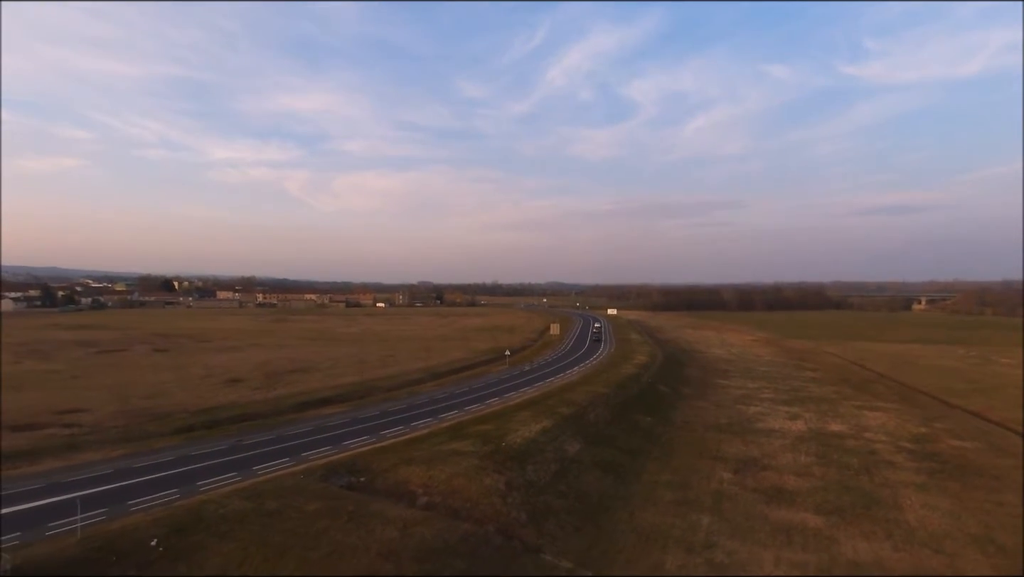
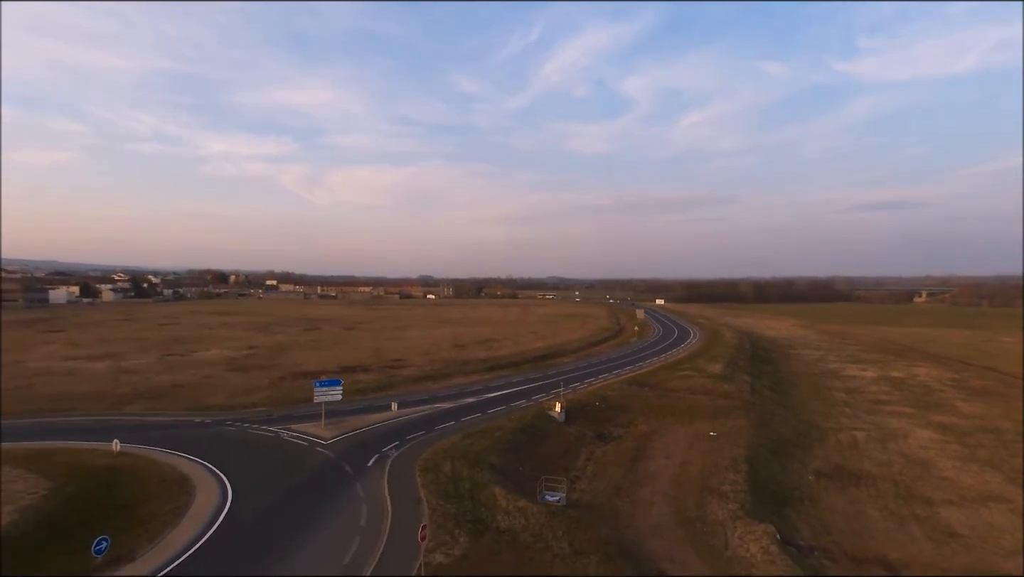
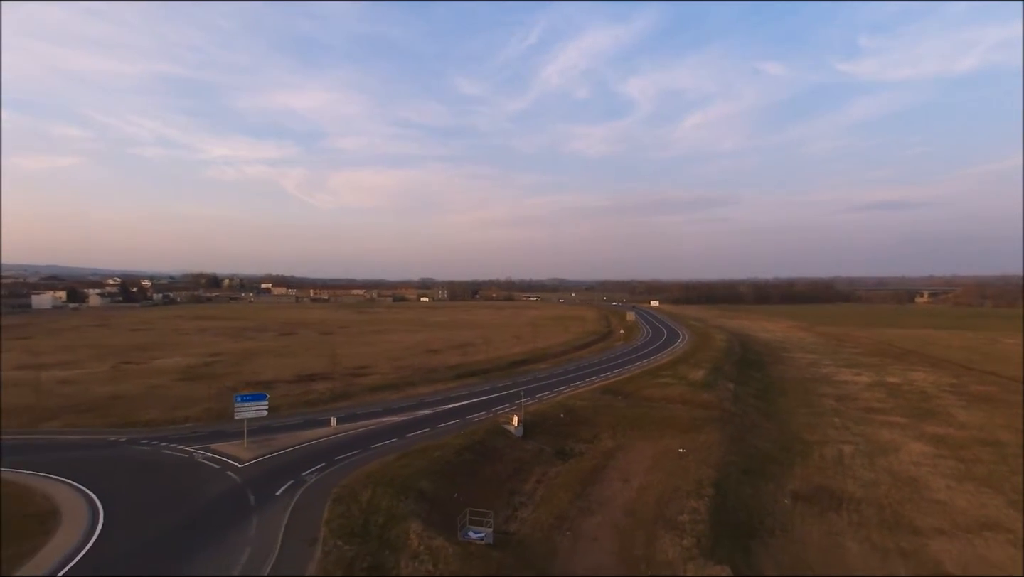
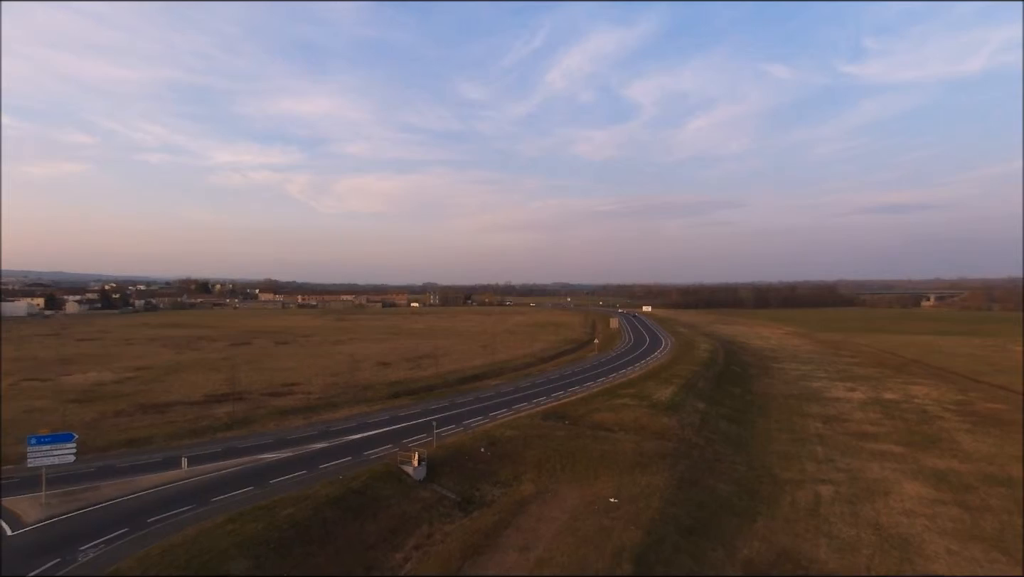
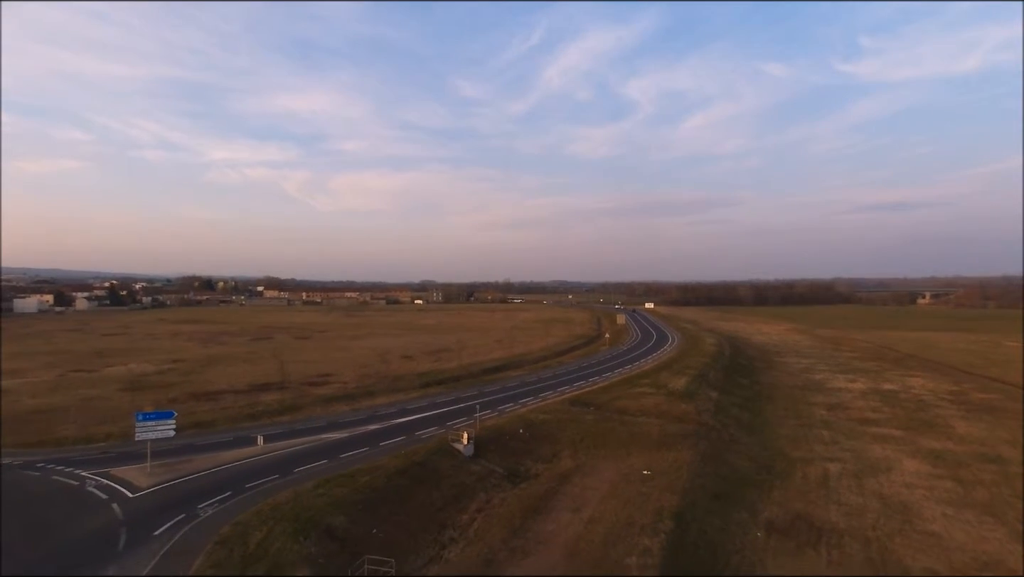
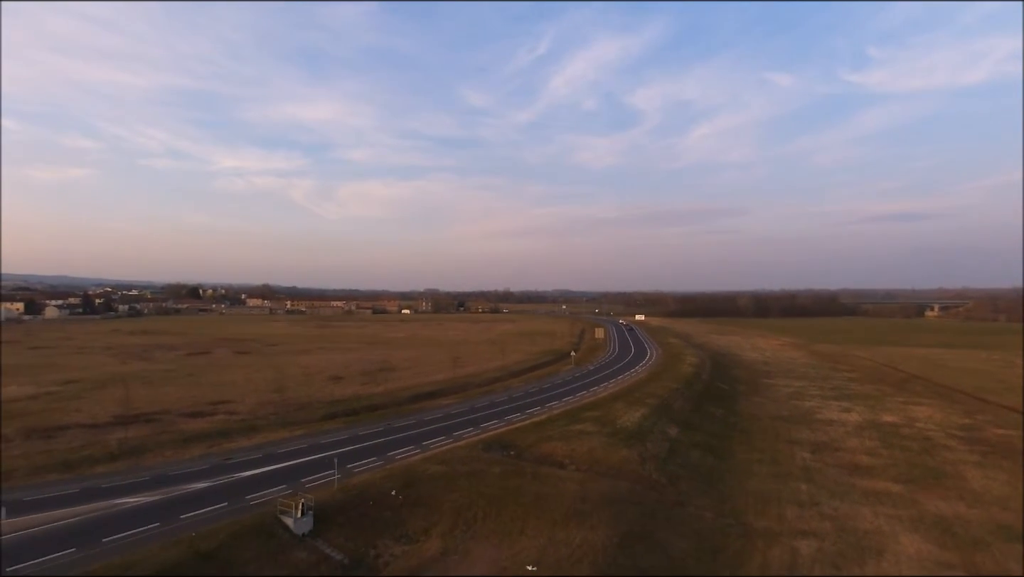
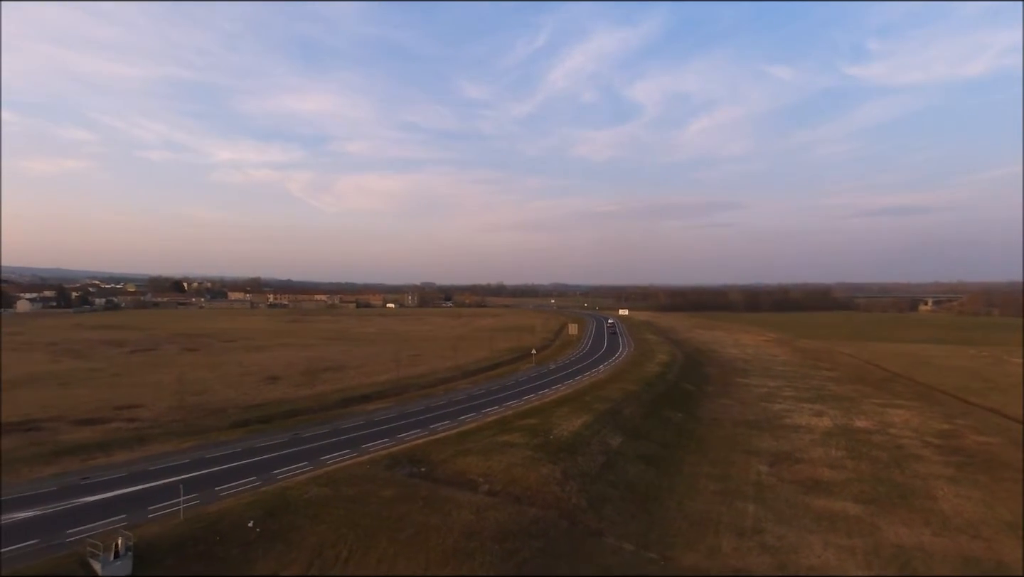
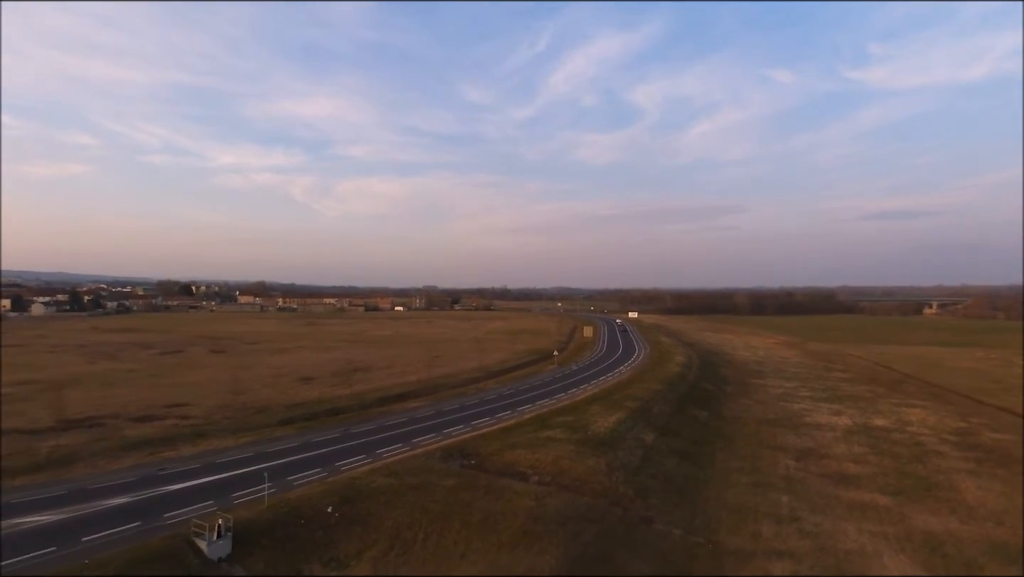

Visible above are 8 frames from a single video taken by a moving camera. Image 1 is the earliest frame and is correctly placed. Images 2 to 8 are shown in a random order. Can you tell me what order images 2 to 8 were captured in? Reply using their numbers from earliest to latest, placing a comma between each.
7, 8, 6, 4, 5, 3, 2
